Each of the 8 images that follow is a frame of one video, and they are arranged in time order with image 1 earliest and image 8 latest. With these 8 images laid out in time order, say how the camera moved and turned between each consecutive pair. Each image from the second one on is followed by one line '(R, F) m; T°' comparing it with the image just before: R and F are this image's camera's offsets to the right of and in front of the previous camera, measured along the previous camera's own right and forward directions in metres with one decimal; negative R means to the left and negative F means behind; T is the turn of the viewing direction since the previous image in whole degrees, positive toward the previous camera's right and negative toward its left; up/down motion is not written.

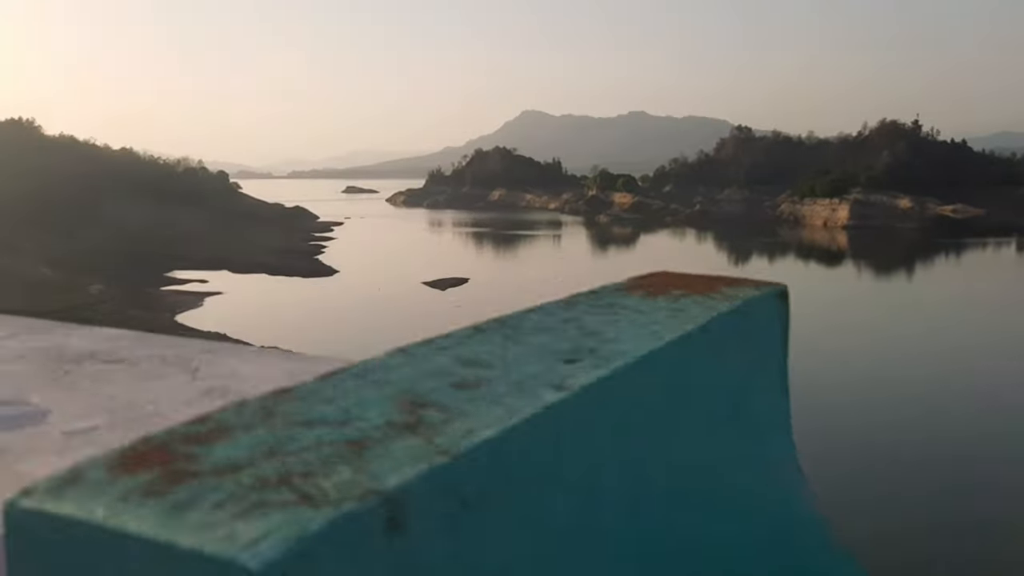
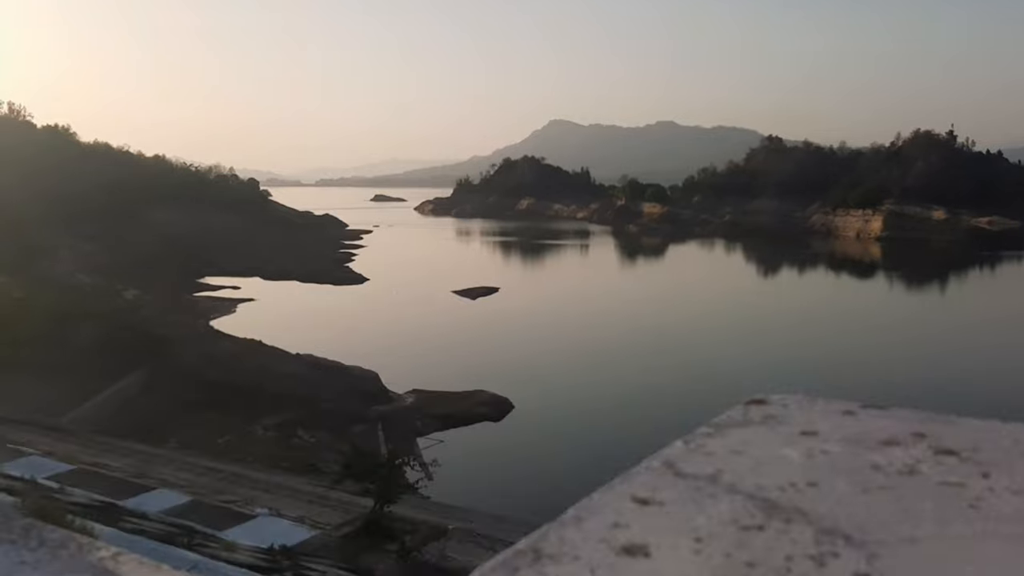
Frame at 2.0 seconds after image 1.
(-0.8, +0.1) m; -2°
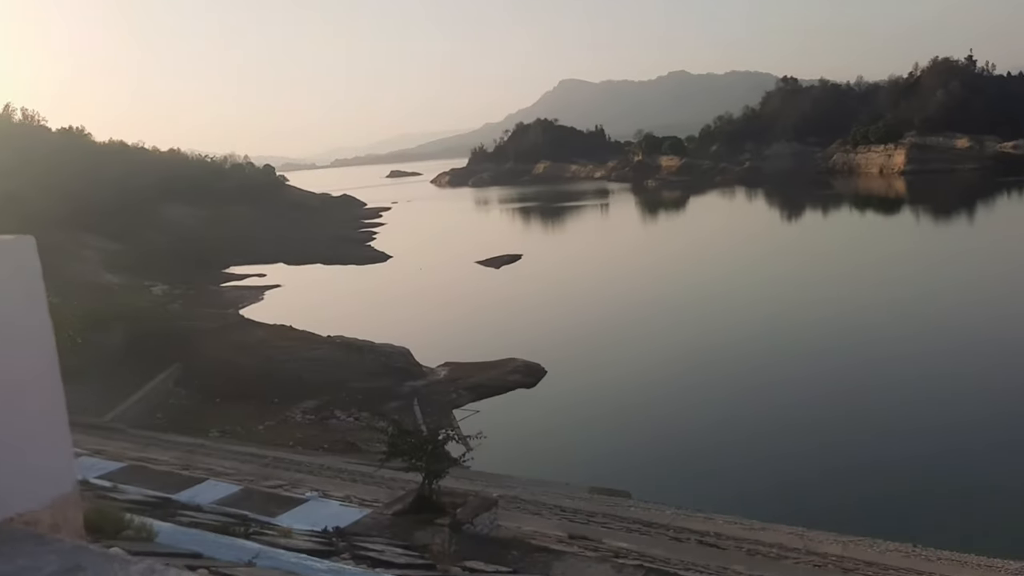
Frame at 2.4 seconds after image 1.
(-0.2, +0.2) m; -2°
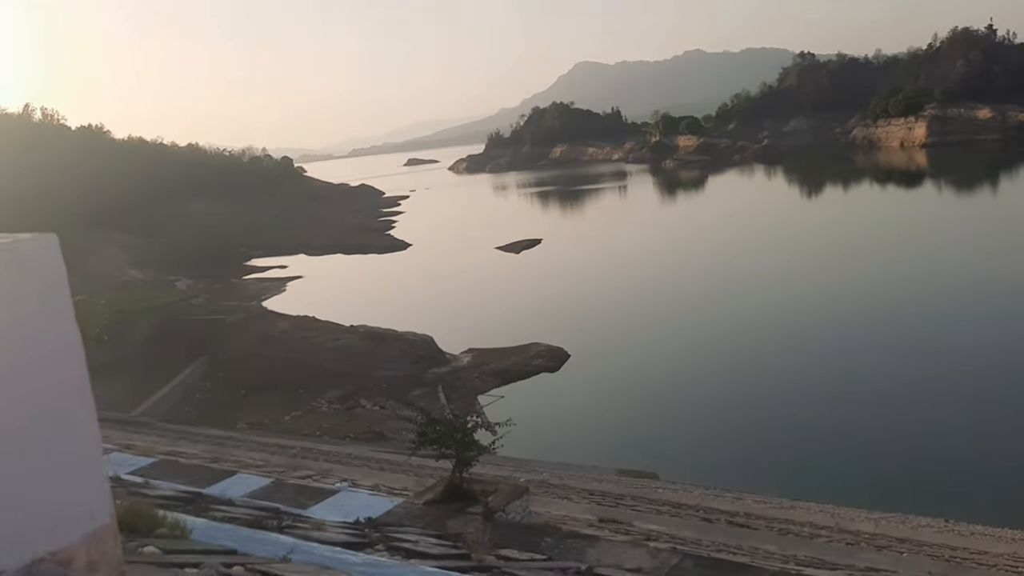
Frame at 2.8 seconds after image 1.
(-0.1, +0.2) m; -1°
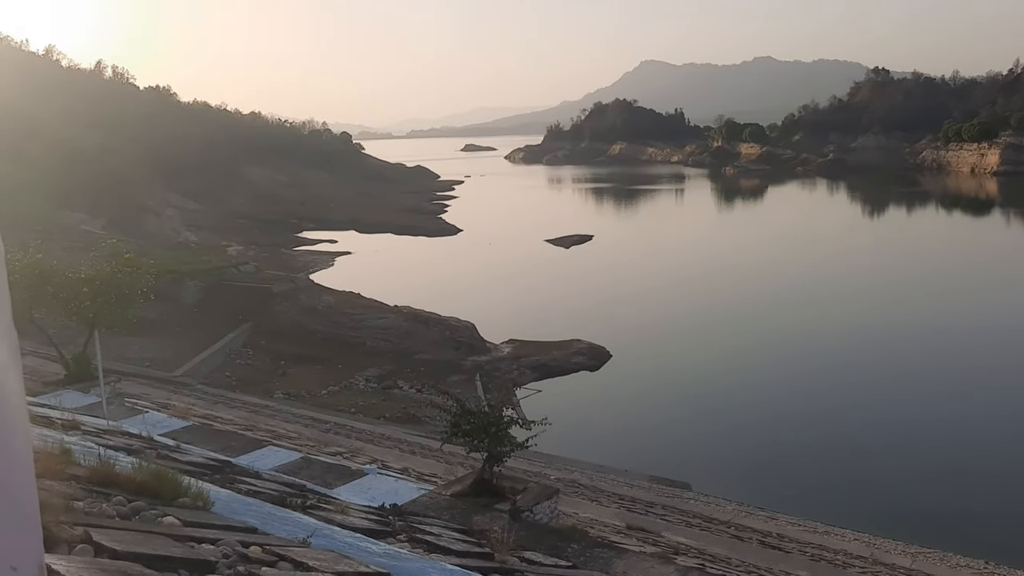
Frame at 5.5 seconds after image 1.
(-0.1, +0.4) m; -3°
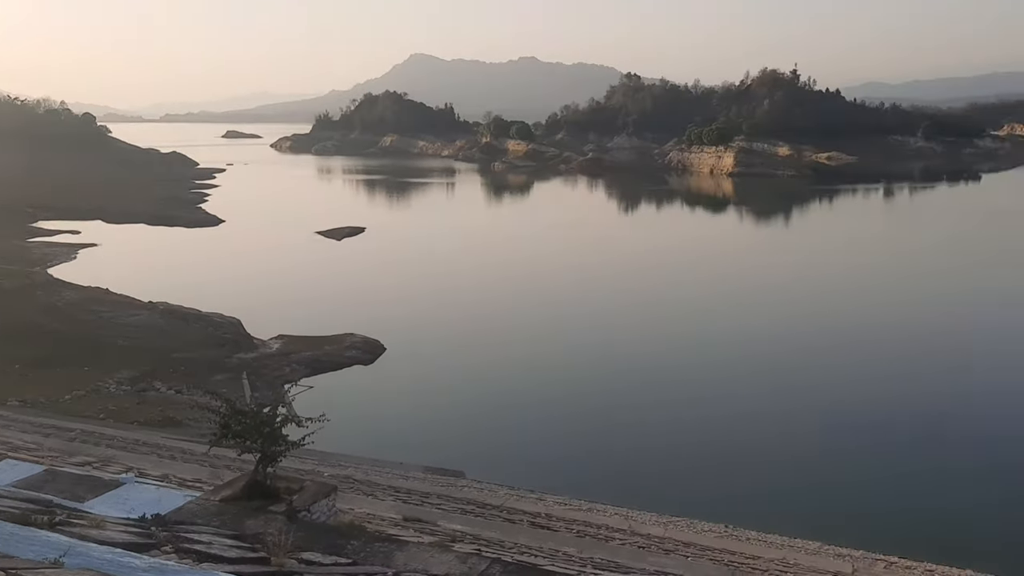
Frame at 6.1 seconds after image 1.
(0.0, -0.2) m; +16°
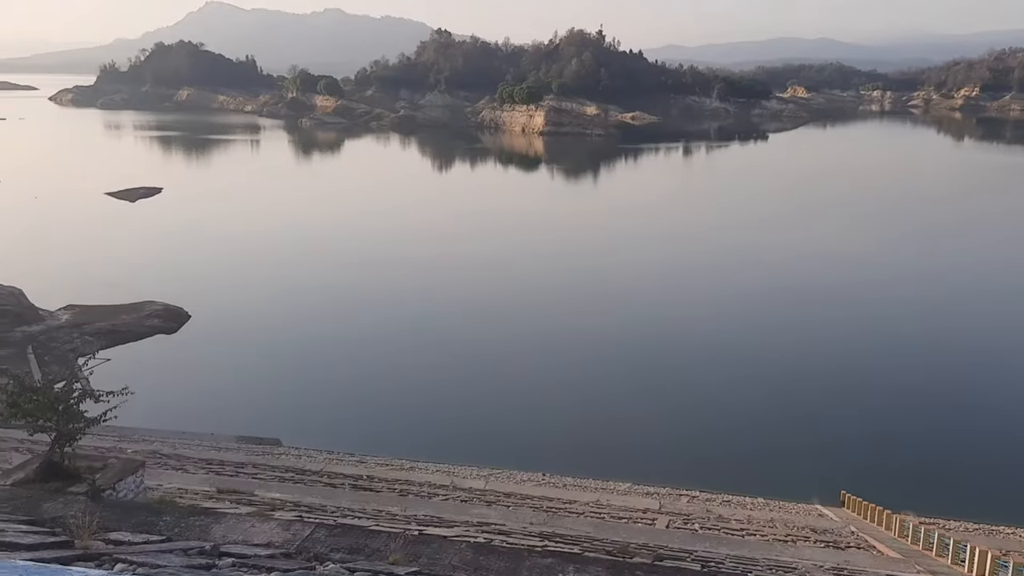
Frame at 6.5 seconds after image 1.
(+0.1, -0.4) m; +13°
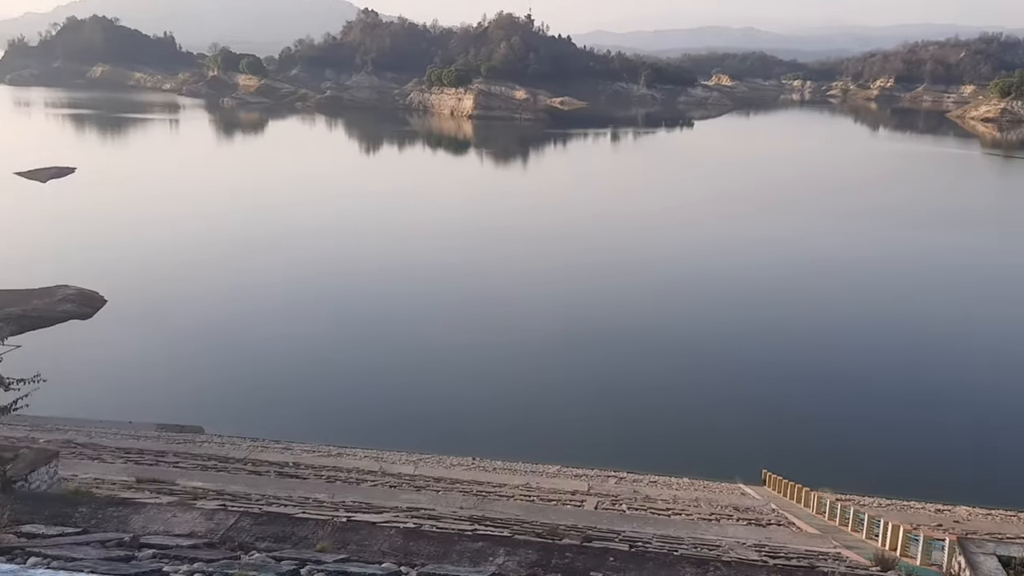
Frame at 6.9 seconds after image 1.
(0.0, -0.1) m; +5°
